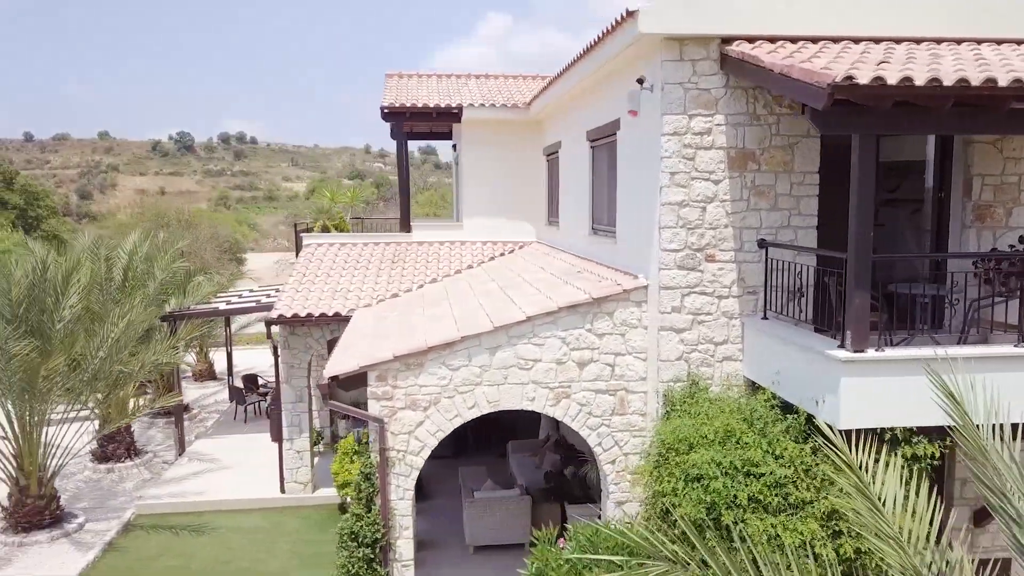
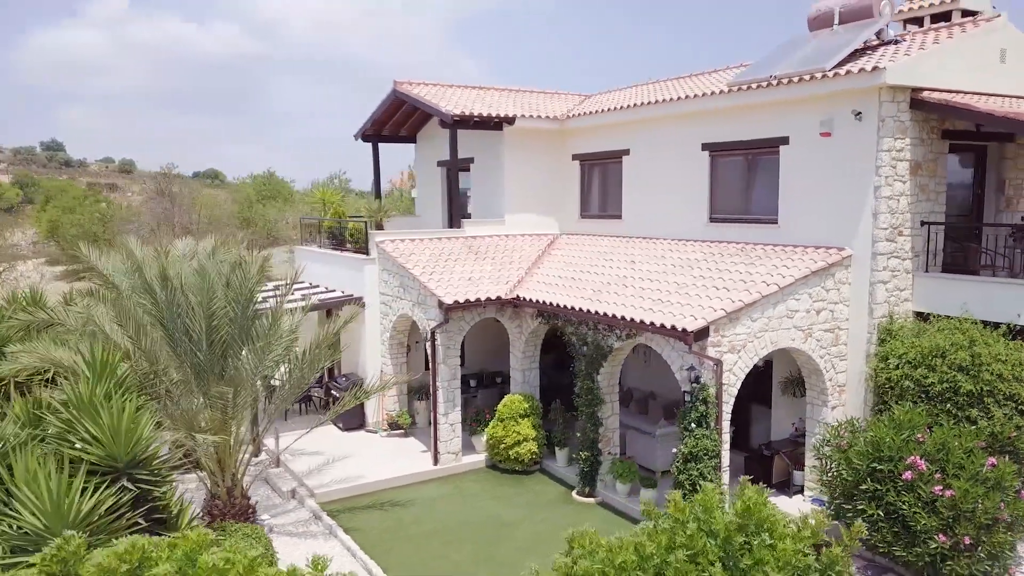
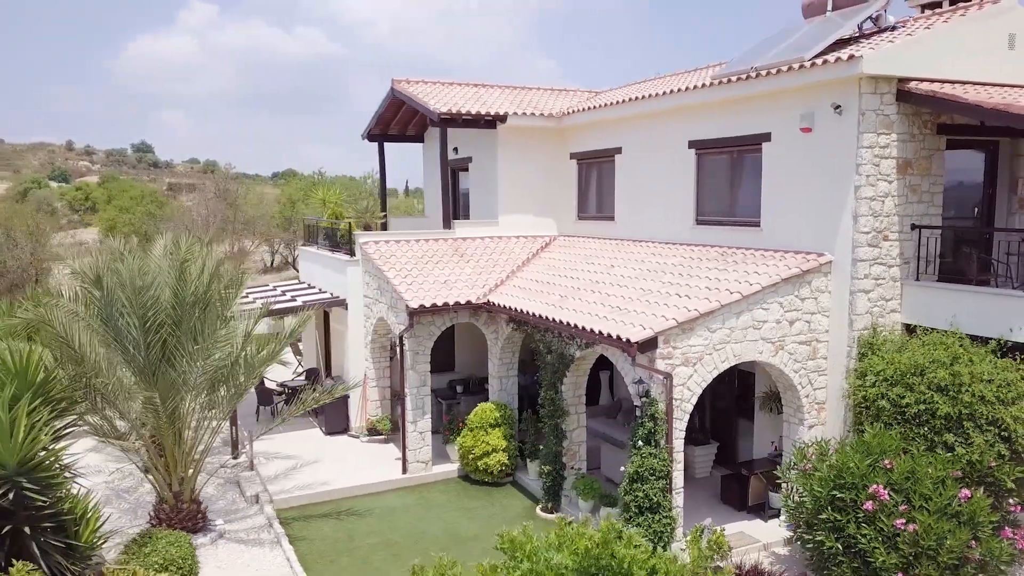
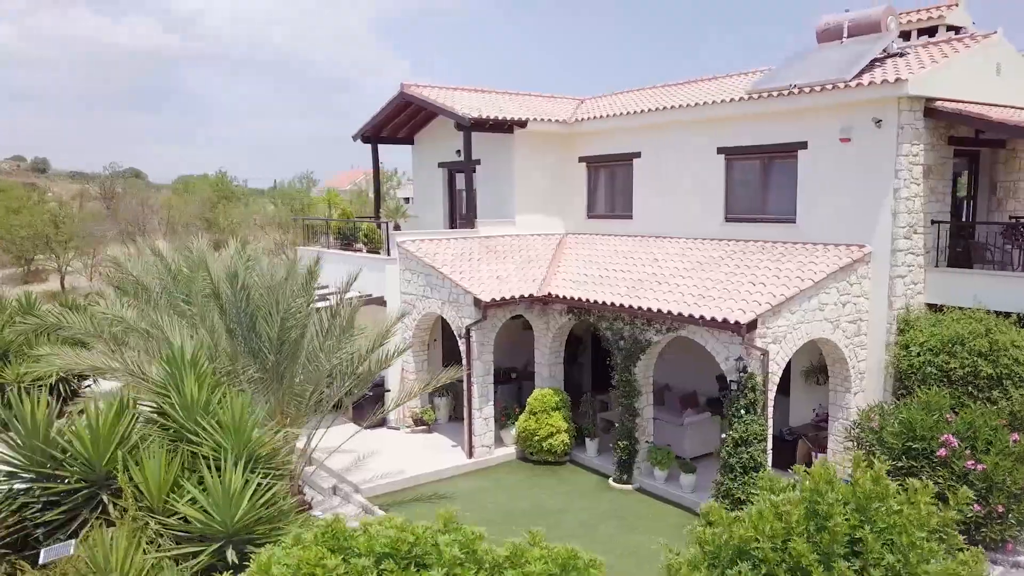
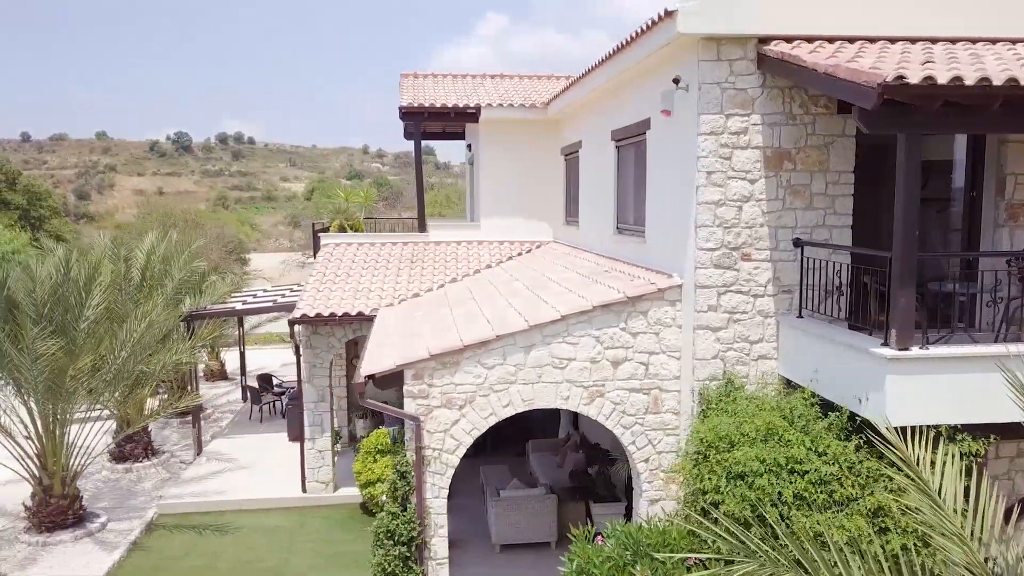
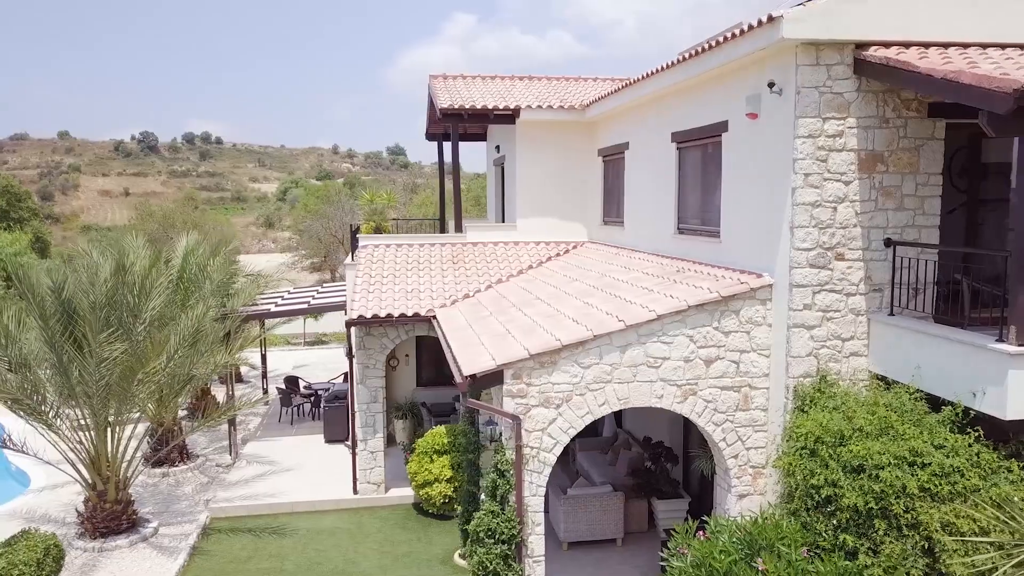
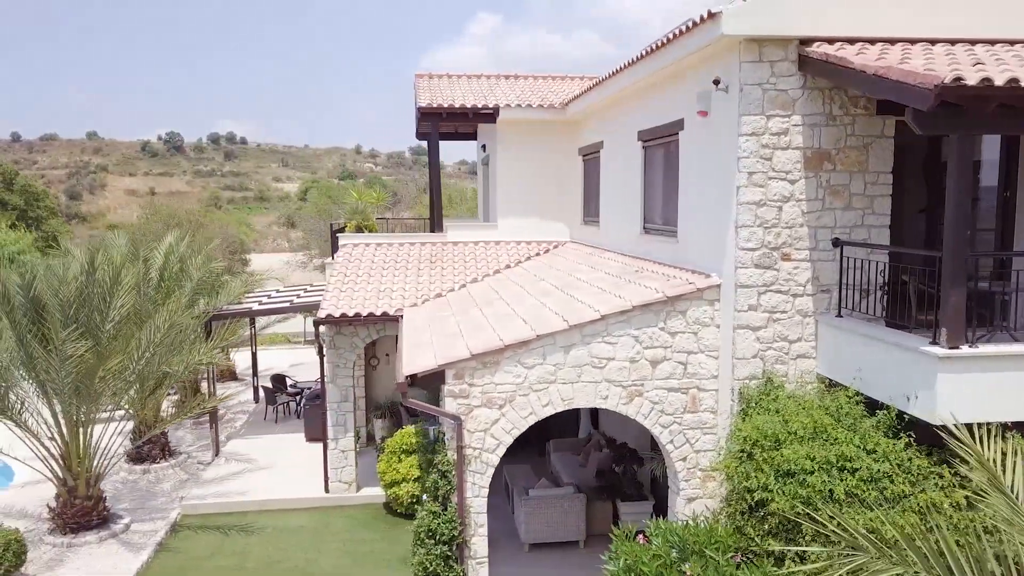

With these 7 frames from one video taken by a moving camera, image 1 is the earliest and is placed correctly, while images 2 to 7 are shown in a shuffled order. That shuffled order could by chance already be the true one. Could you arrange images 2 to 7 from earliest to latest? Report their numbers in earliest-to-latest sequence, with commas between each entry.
5, 7, 6, 3, 2, 4
